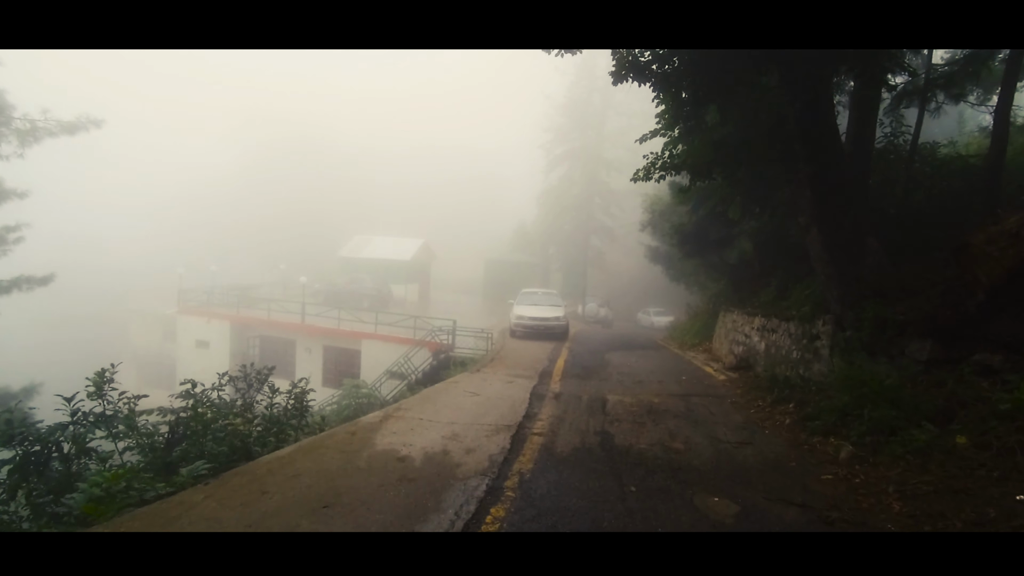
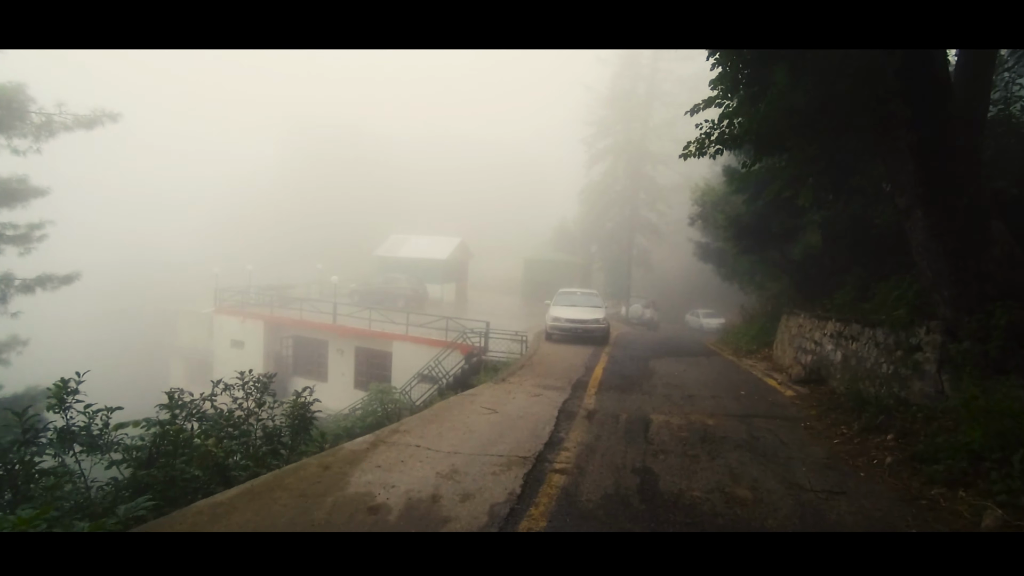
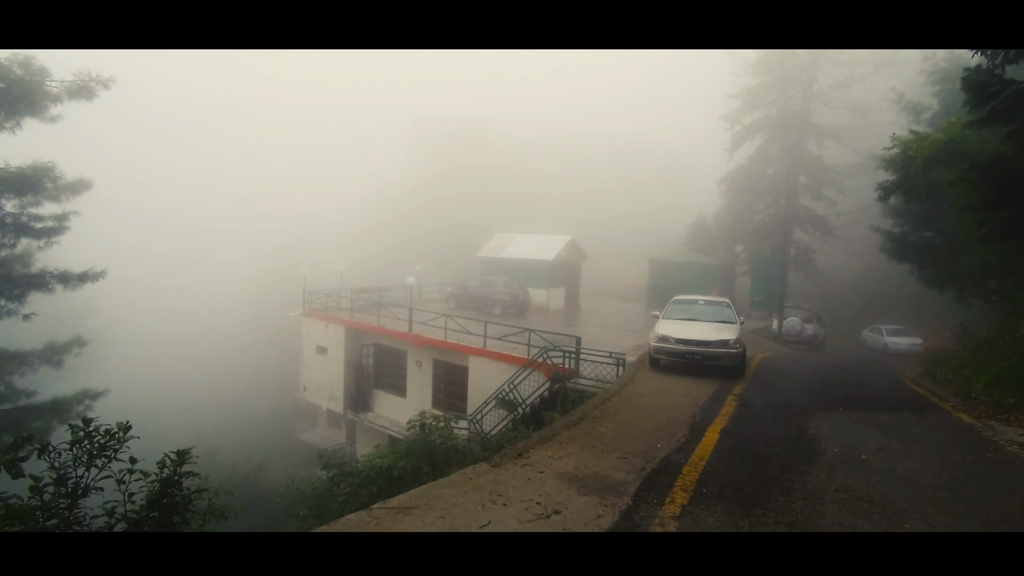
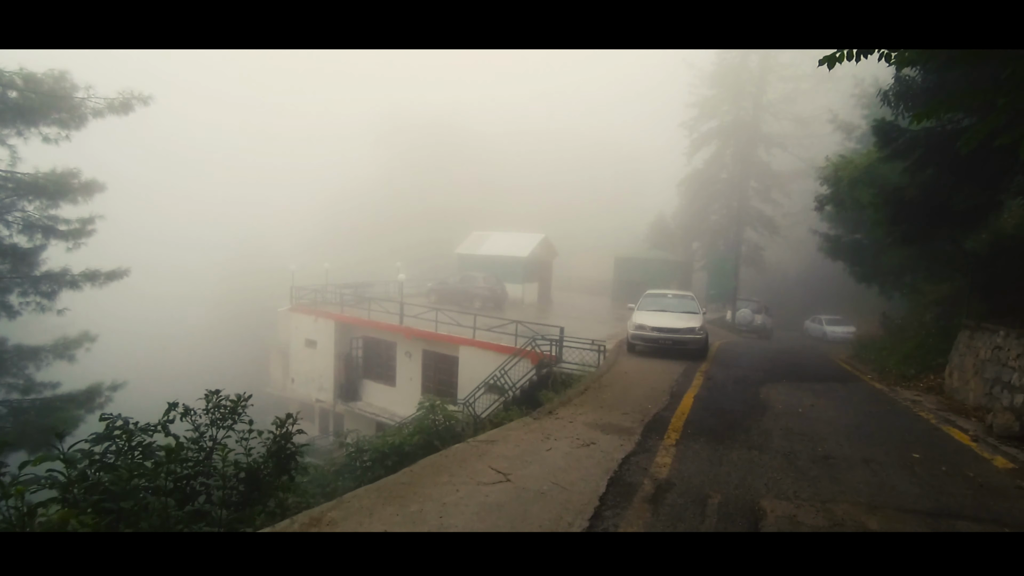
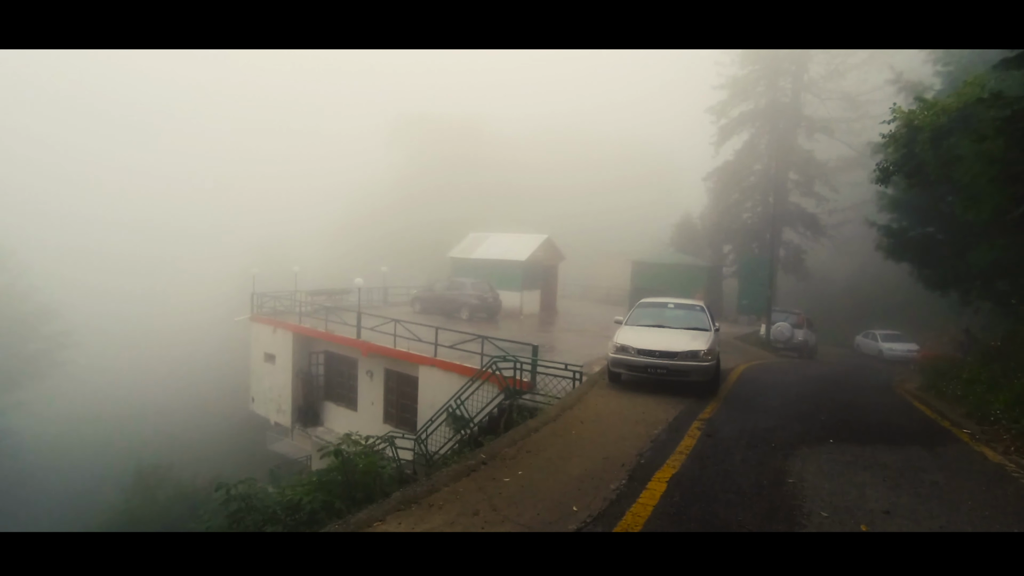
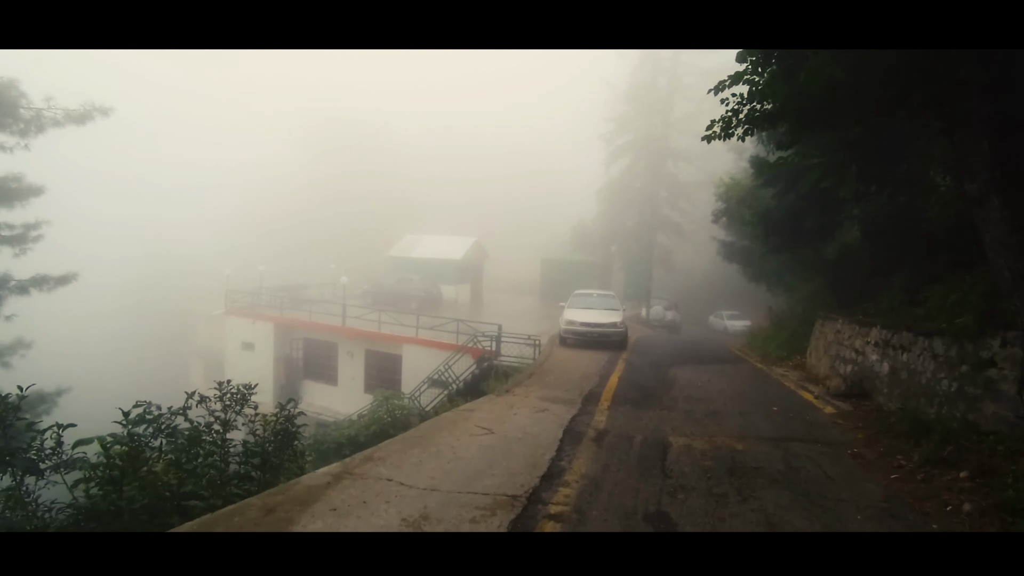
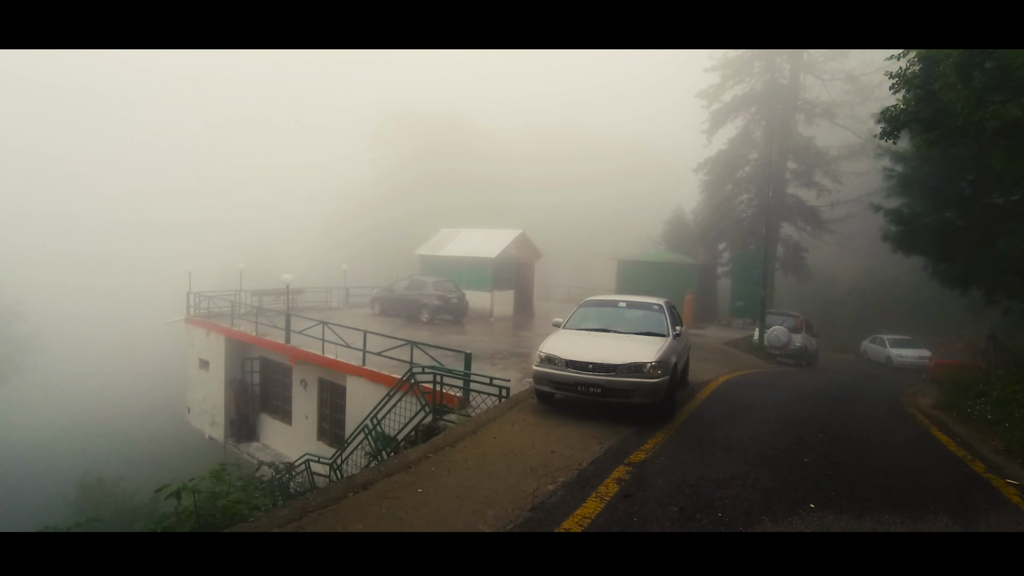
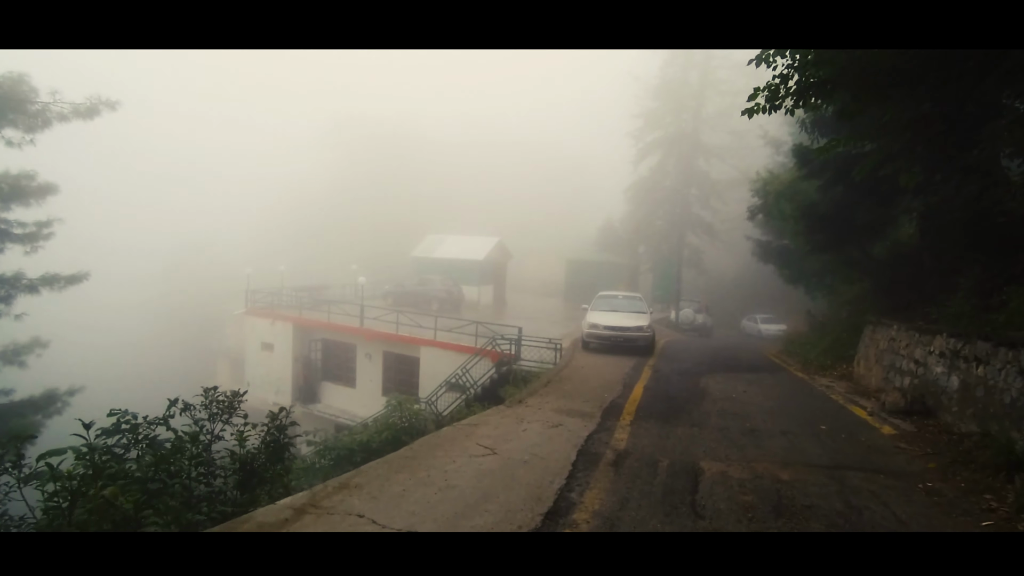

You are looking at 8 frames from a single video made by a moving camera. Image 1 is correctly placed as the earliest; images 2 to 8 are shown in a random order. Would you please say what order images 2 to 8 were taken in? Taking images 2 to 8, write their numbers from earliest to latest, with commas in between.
2, 6, 8, 4, 3, 5, 7
